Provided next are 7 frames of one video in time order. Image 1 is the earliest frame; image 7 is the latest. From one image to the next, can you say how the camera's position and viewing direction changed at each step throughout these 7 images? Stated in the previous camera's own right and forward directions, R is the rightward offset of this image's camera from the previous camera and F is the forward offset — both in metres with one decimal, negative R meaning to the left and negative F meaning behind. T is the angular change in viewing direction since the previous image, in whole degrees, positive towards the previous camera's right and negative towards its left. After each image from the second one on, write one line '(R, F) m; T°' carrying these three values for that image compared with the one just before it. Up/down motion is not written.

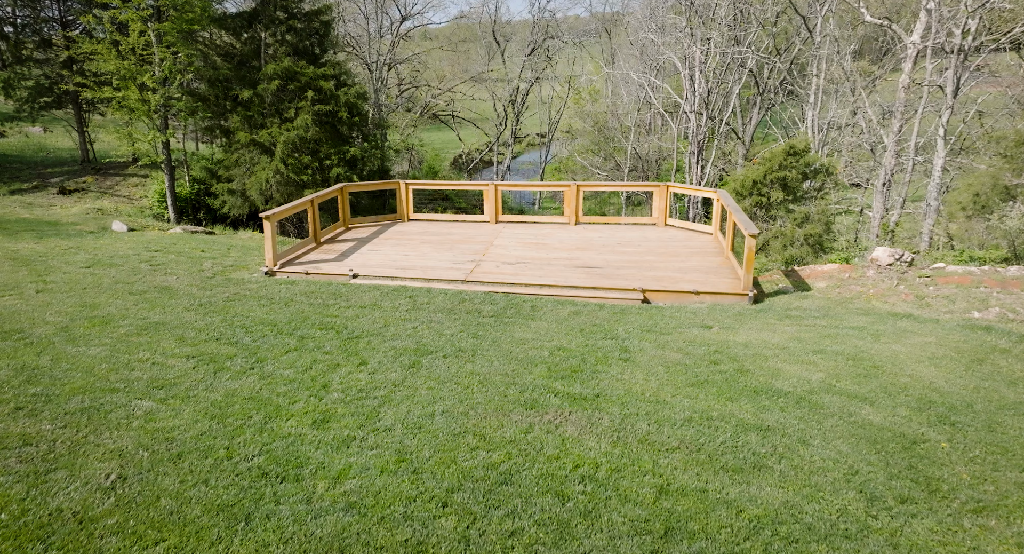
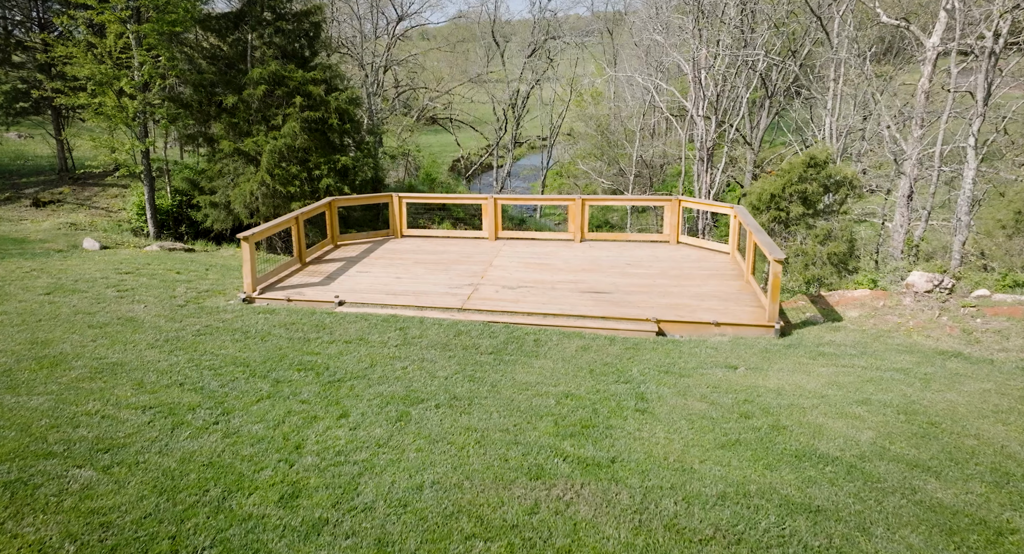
(0.0, +0.7) m; 0°
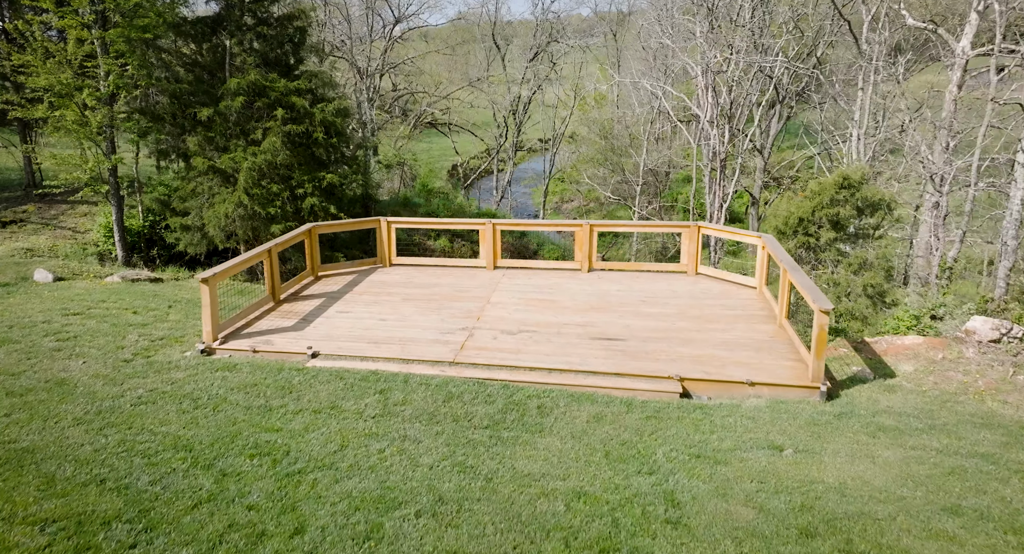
(0.0, +1.0) m; 0°
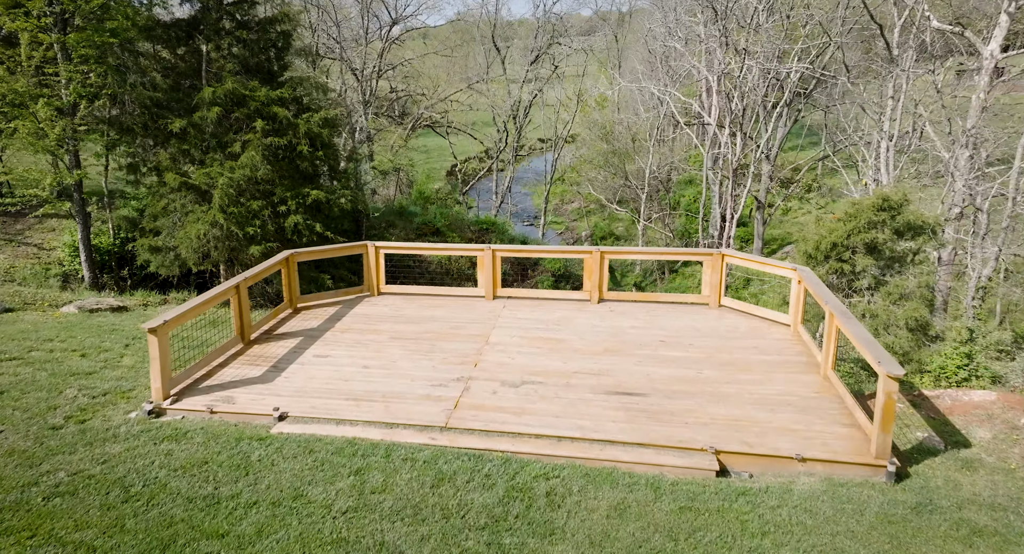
(0.0, +1.0) m; 0°
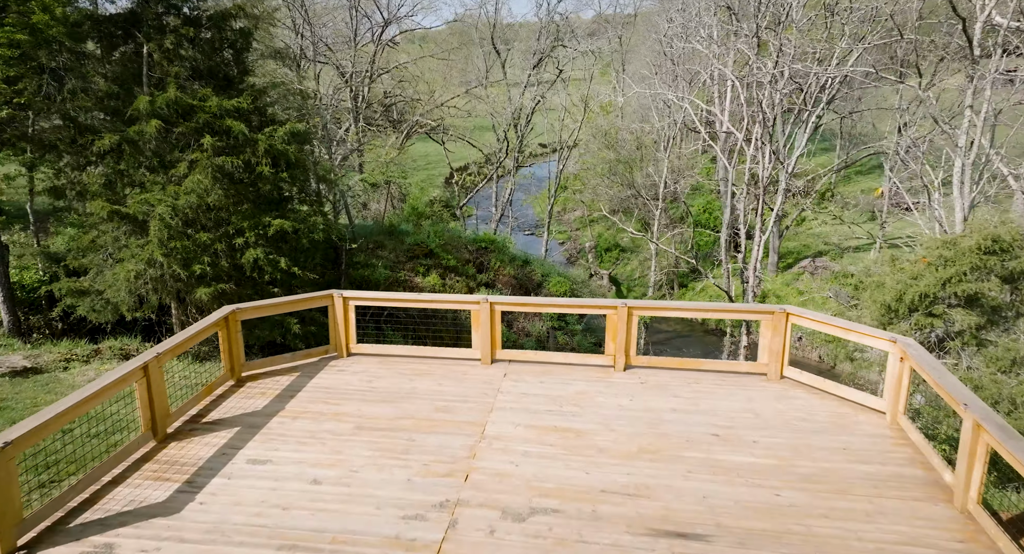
(0.0, +1.8) m; 0°
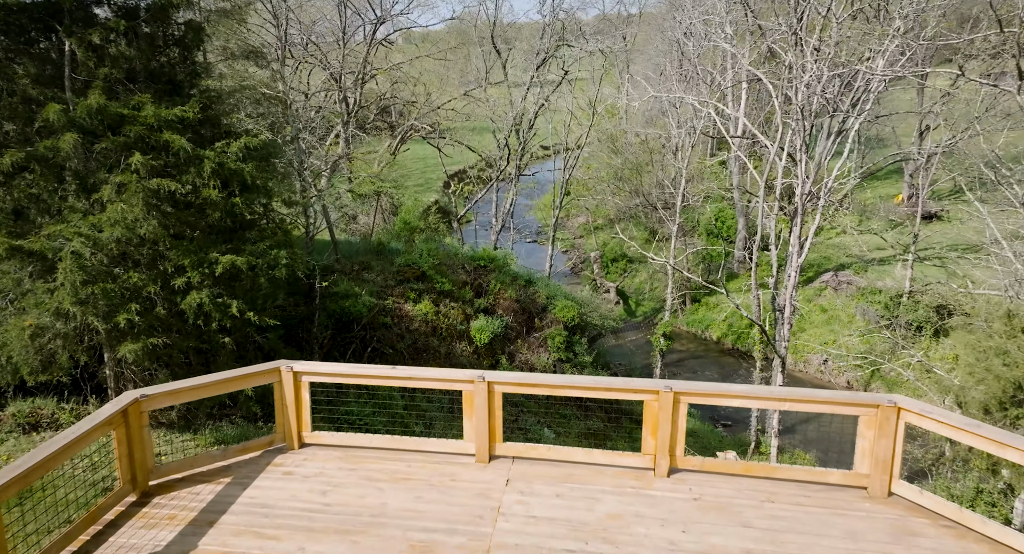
(0.0, +1.8) m; 0°
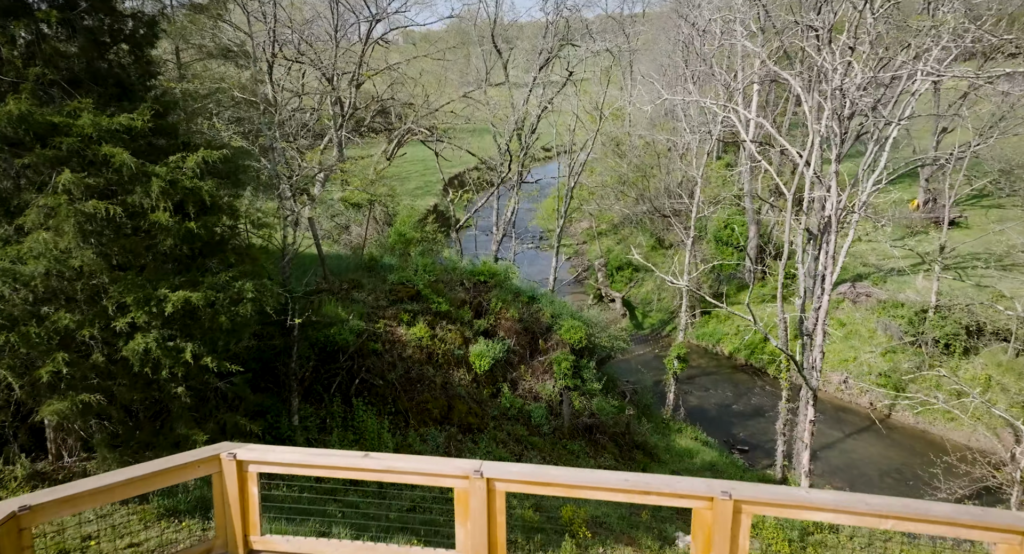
(0.0, +1.2) m; 0°
